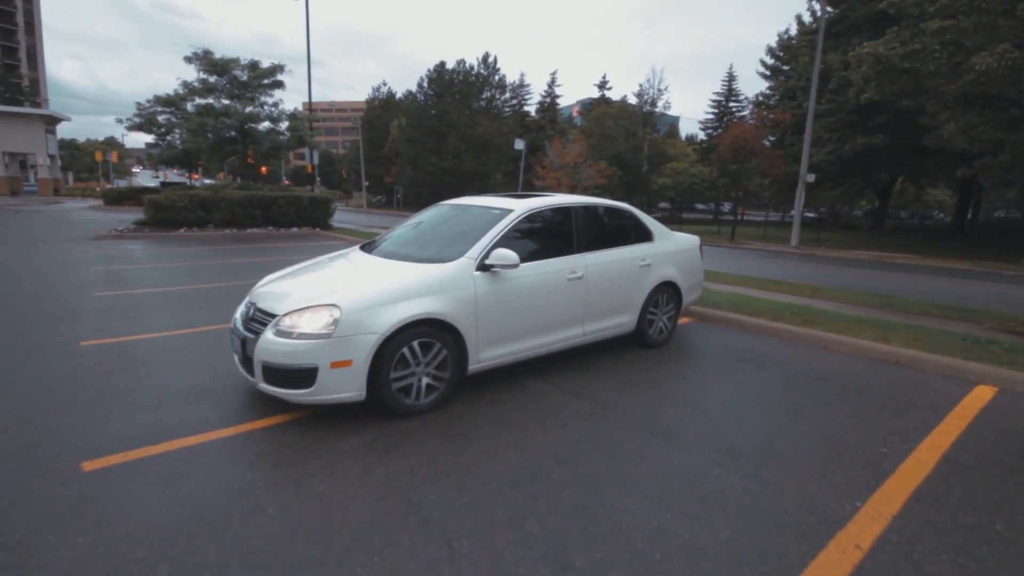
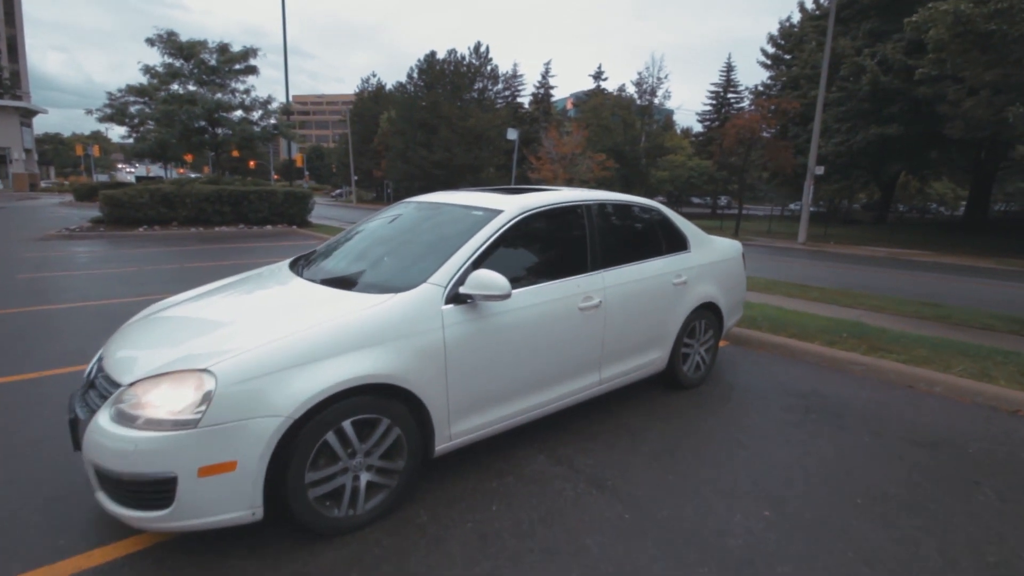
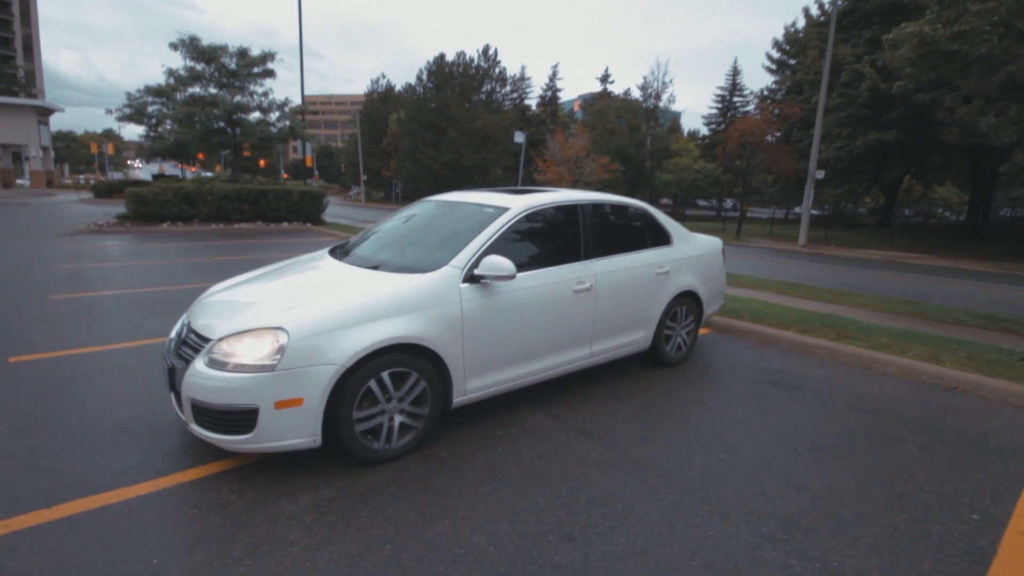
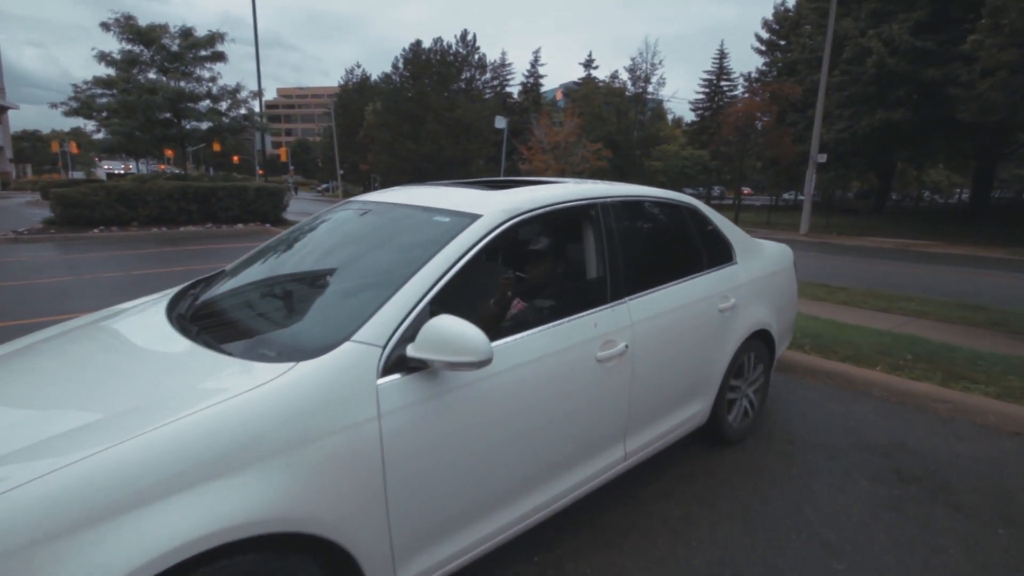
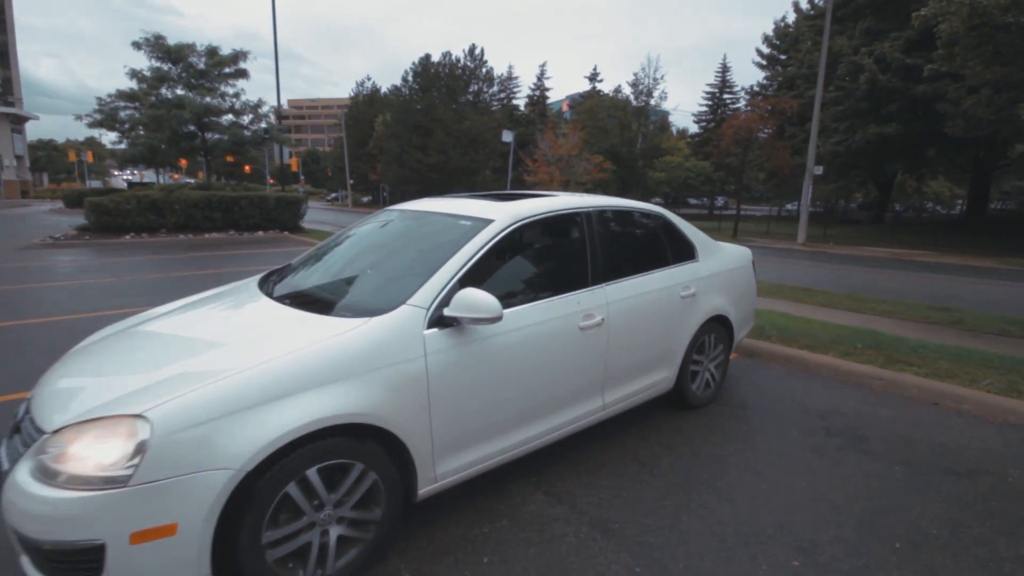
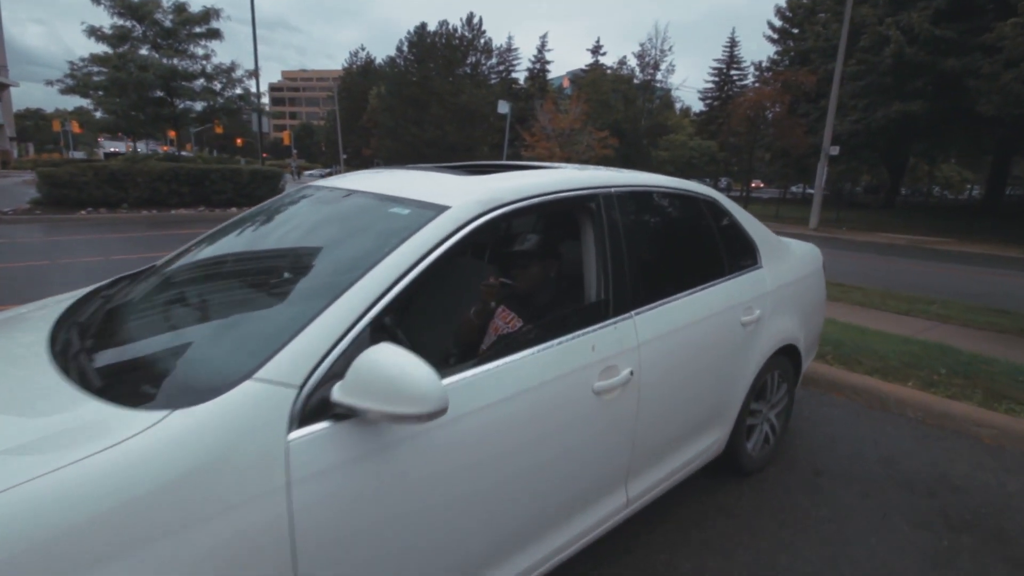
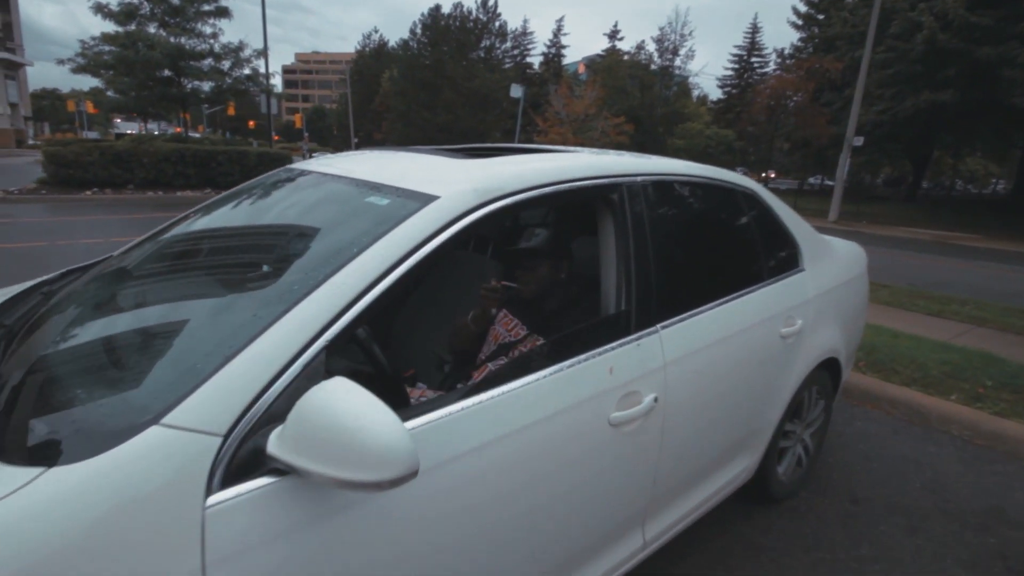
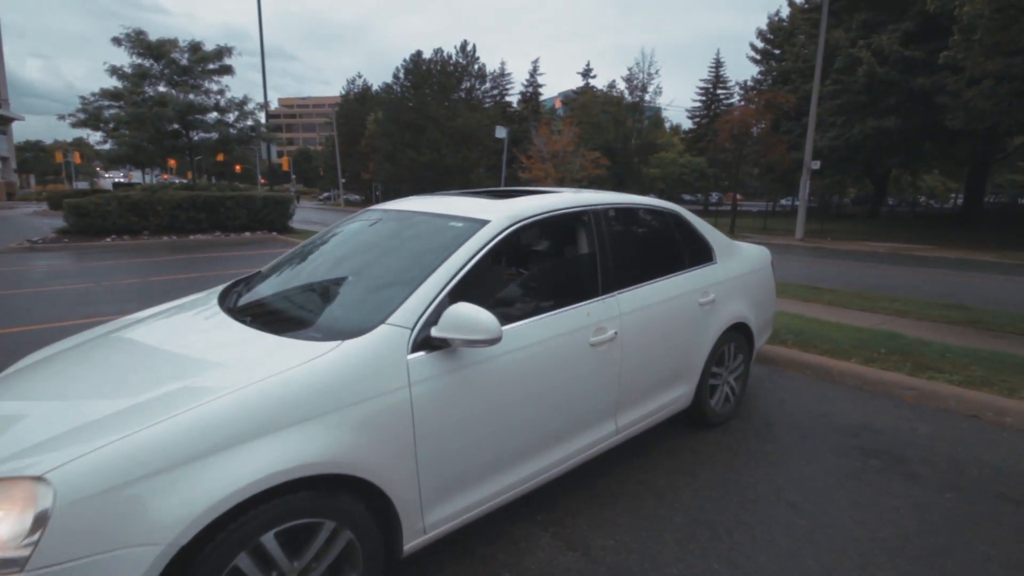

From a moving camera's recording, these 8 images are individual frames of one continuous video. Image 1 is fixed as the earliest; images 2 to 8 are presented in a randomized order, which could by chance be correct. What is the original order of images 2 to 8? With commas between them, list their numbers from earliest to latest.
3, 2, 5, 8, 4, 6, 7
